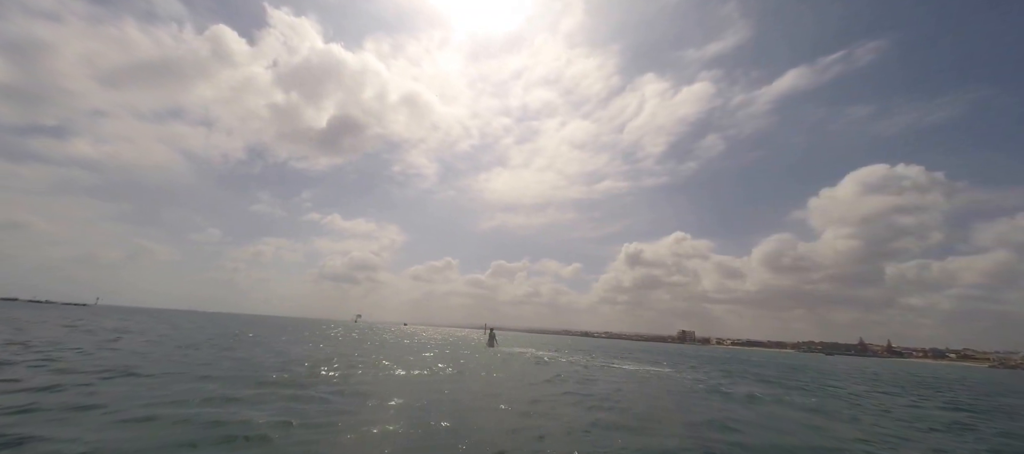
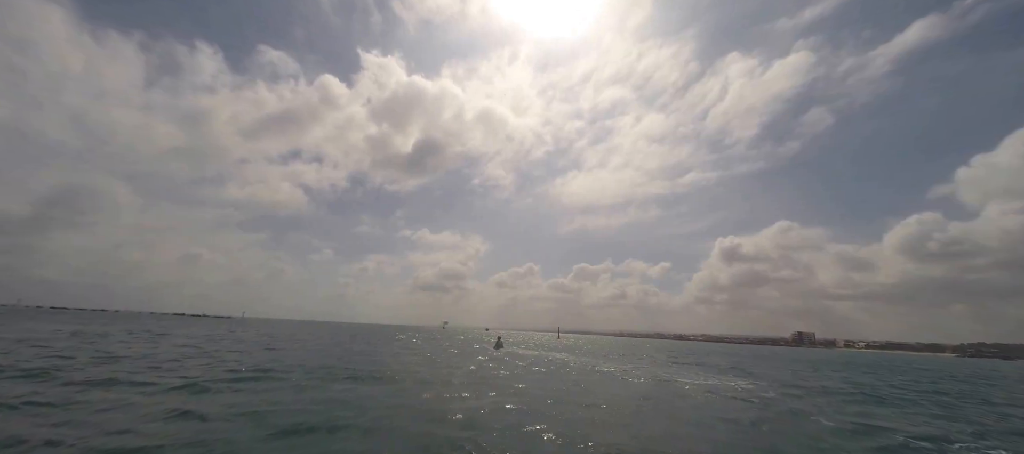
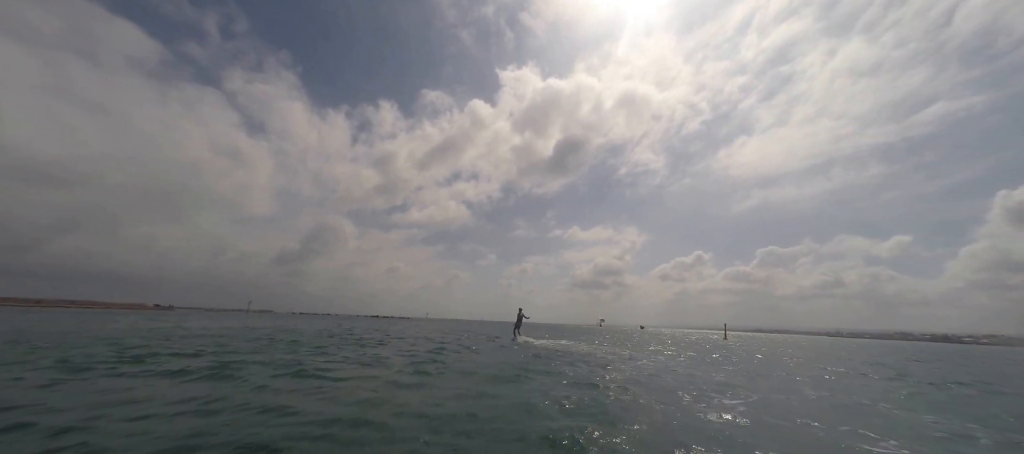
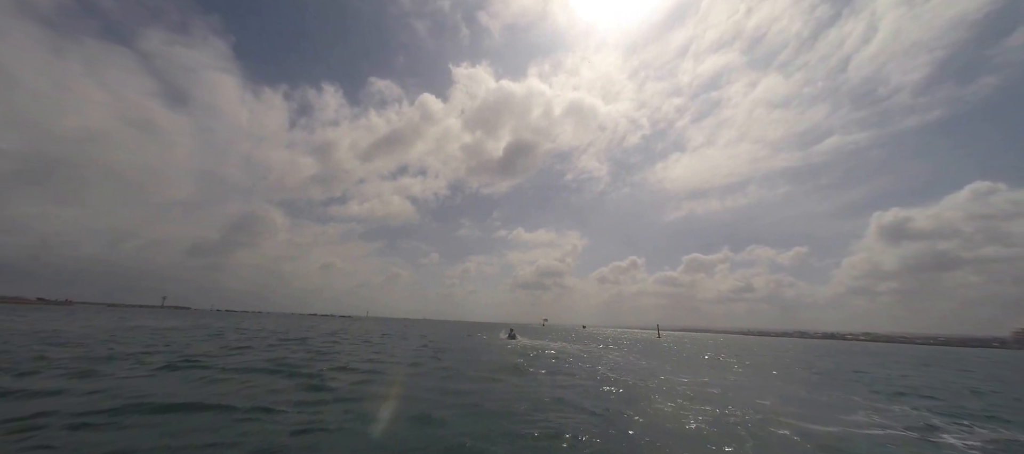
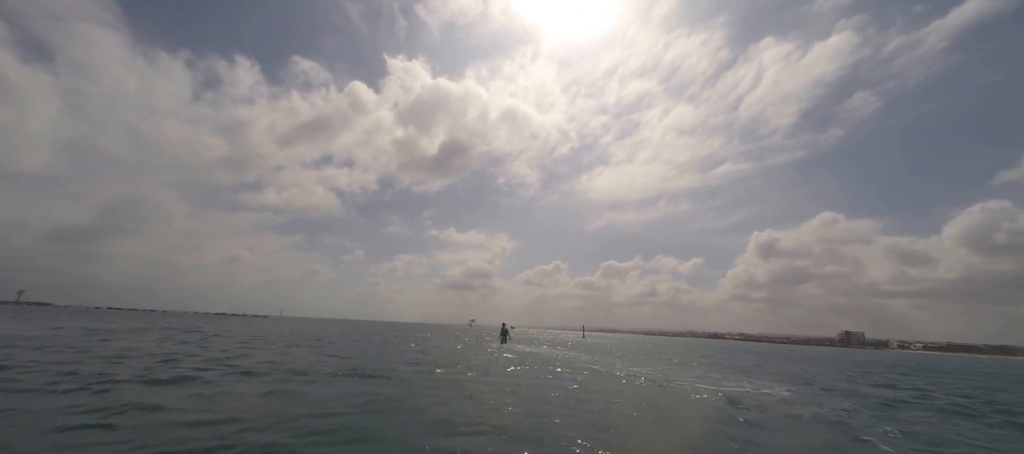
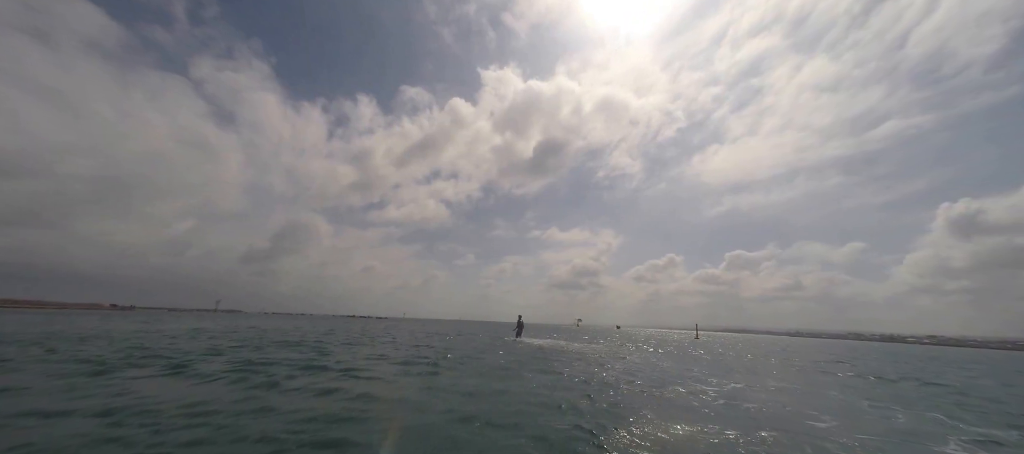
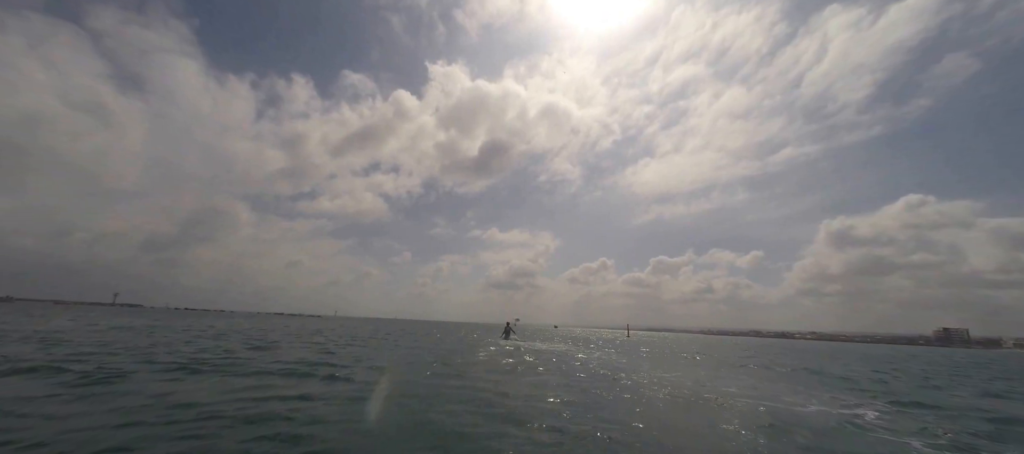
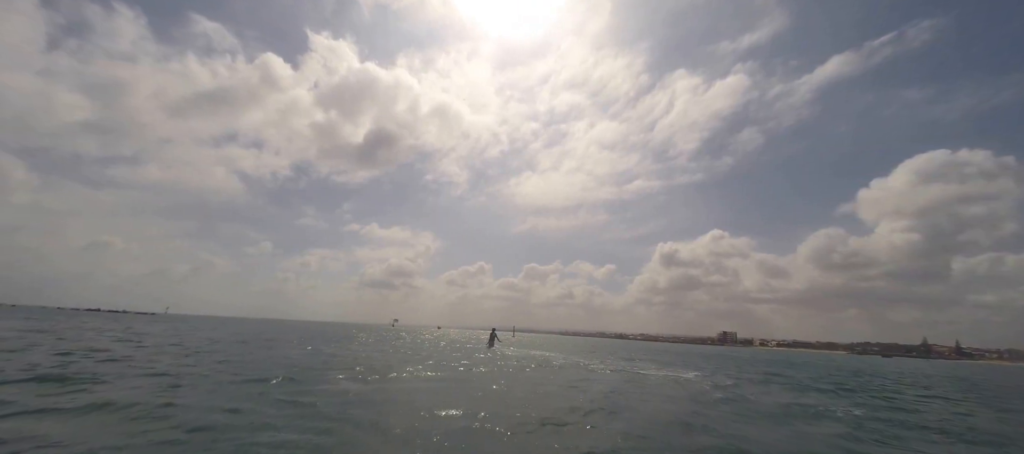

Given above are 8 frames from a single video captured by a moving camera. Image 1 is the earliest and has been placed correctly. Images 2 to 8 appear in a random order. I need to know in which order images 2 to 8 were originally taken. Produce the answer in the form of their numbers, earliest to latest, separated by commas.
8, 2, 5, 7, 4, 6, 3
